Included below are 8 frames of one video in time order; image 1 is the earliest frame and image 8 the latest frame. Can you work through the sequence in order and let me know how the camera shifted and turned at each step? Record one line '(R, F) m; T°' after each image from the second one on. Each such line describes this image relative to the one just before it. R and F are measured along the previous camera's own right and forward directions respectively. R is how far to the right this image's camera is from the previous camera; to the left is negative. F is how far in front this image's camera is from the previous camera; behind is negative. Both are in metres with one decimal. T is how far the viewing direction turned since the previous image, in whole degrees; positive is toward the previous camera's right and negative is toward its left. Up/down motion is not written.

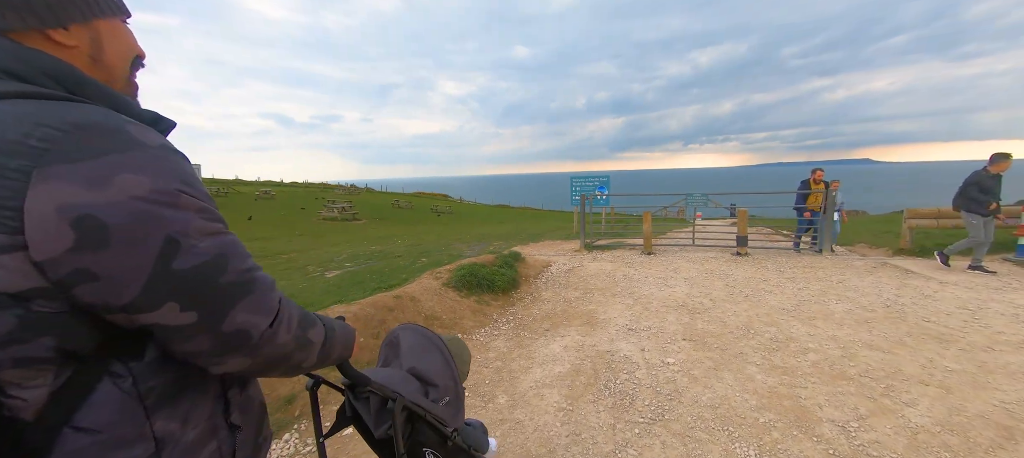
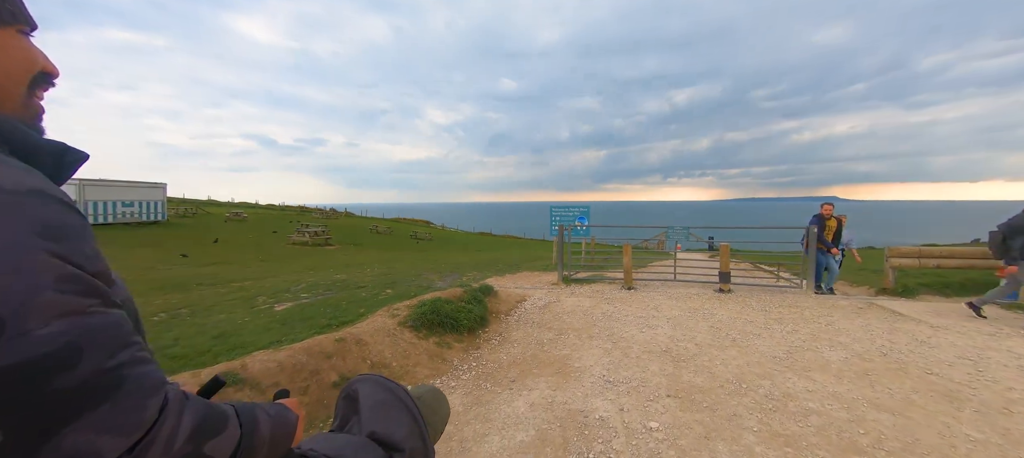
(+0.2, +0.6) m; +3°
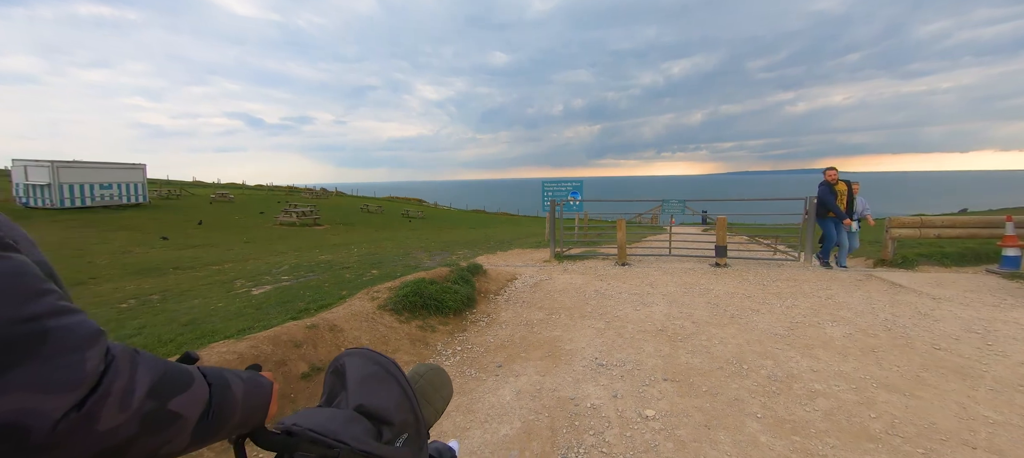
(+0.1, +0.4) m; +1°
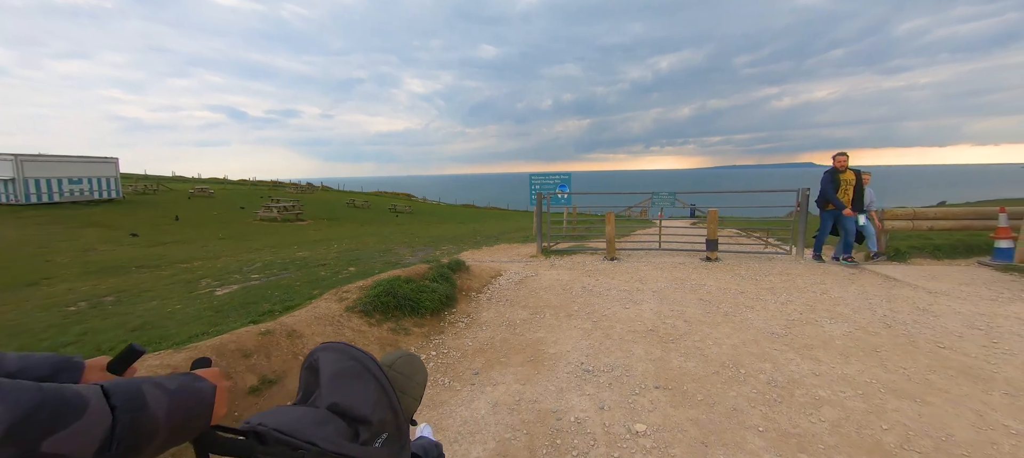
(+0.1, +0.4) m; +1°
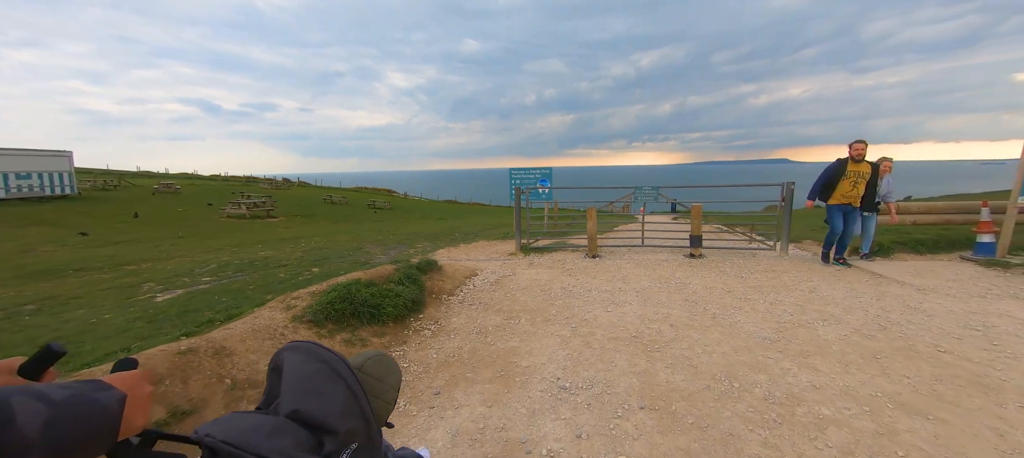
(+0.2, +0.5) m; +2°
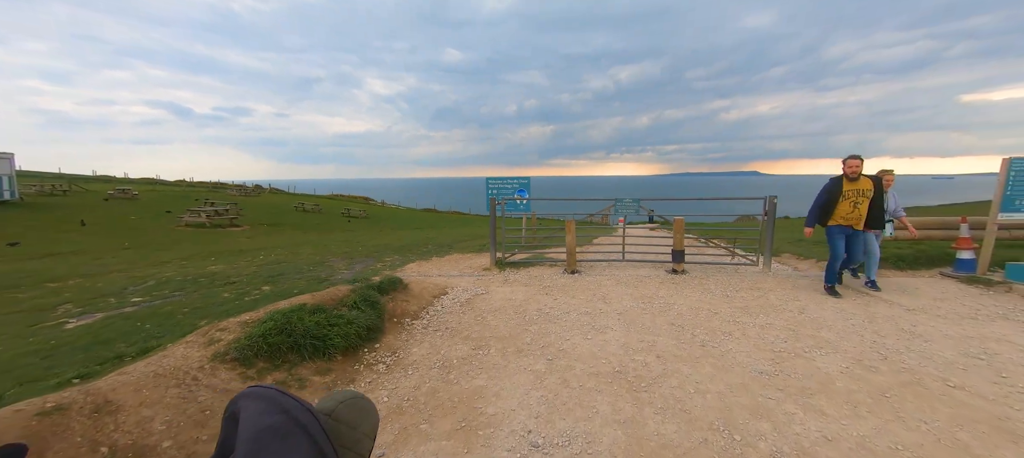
(+0.1, +0.5) m; +3°
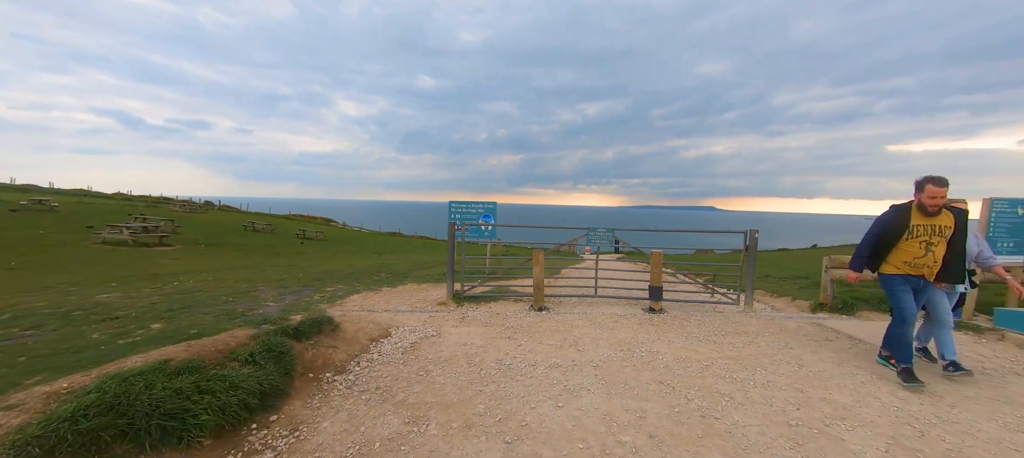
(+0.1, +0.9) m; +5°
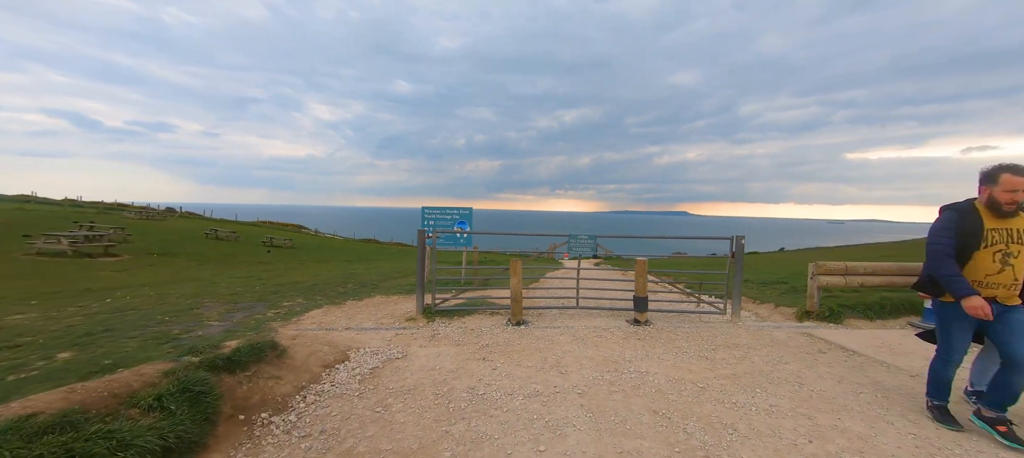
(+0.1, +0.5) m; +3°
